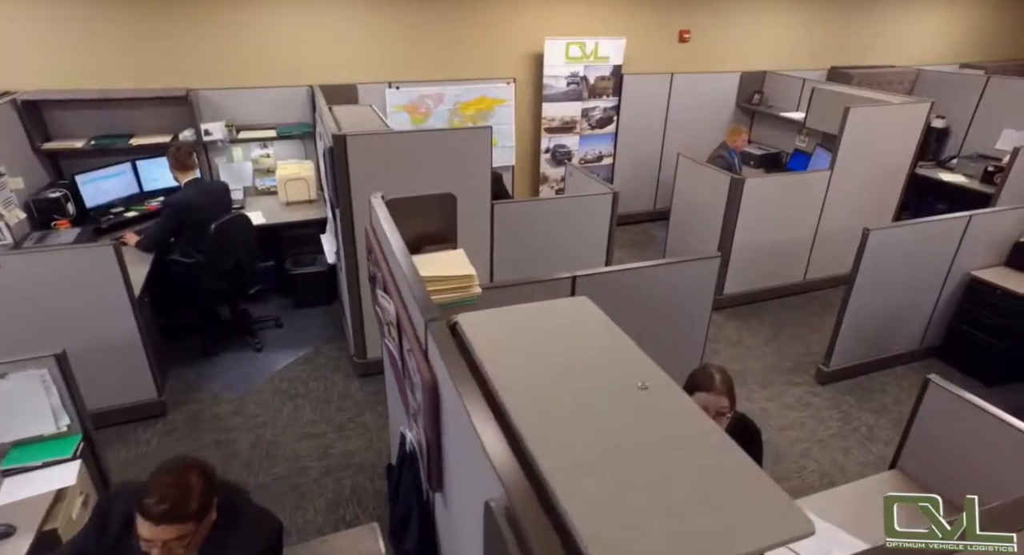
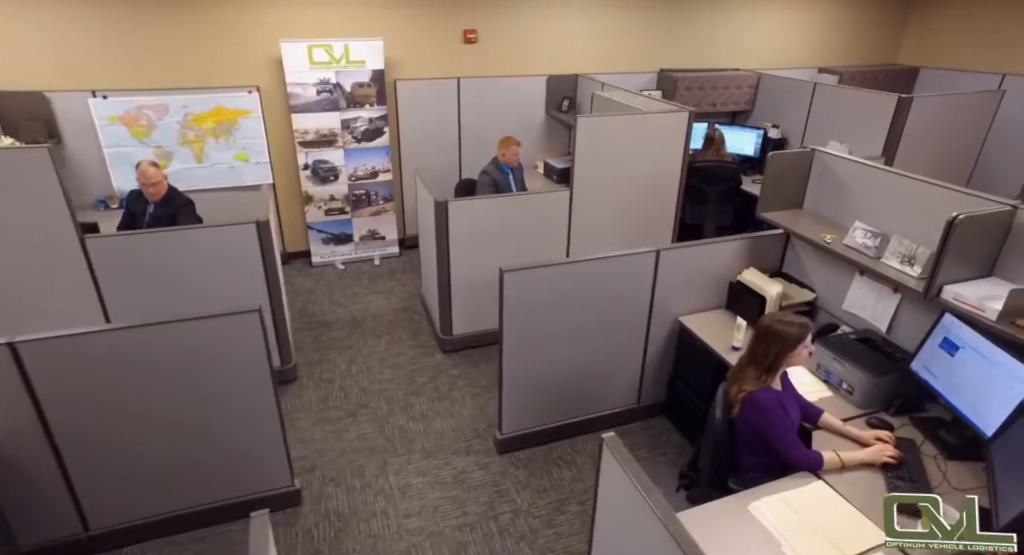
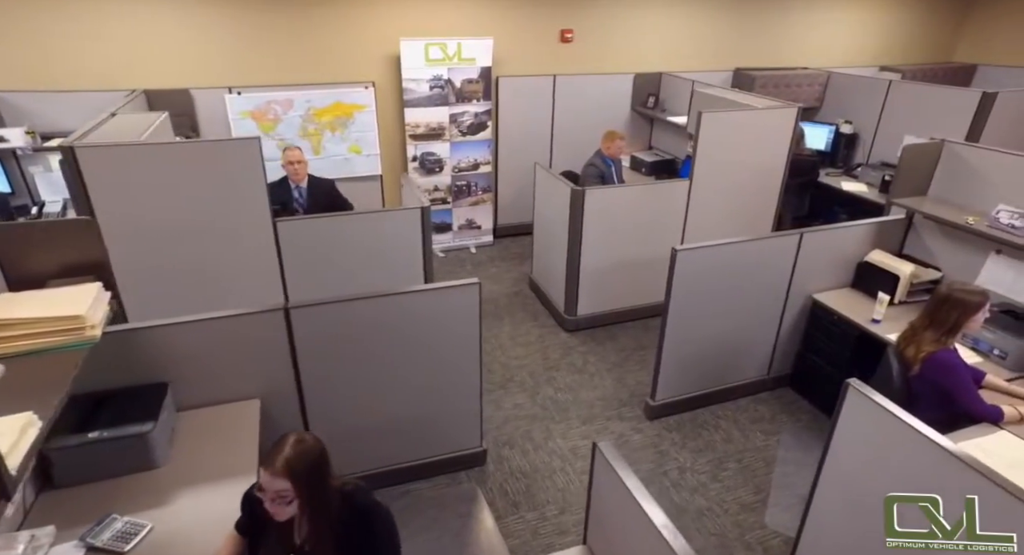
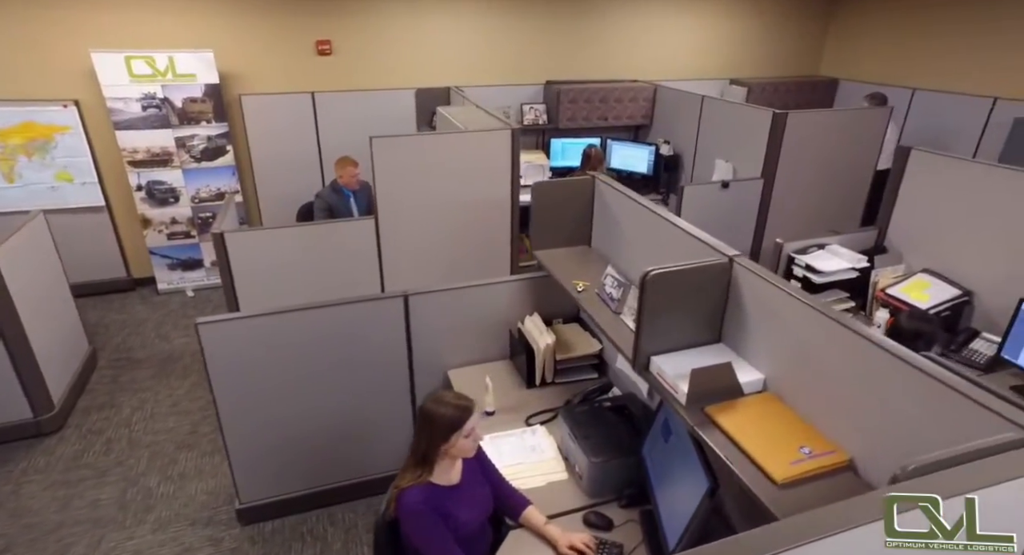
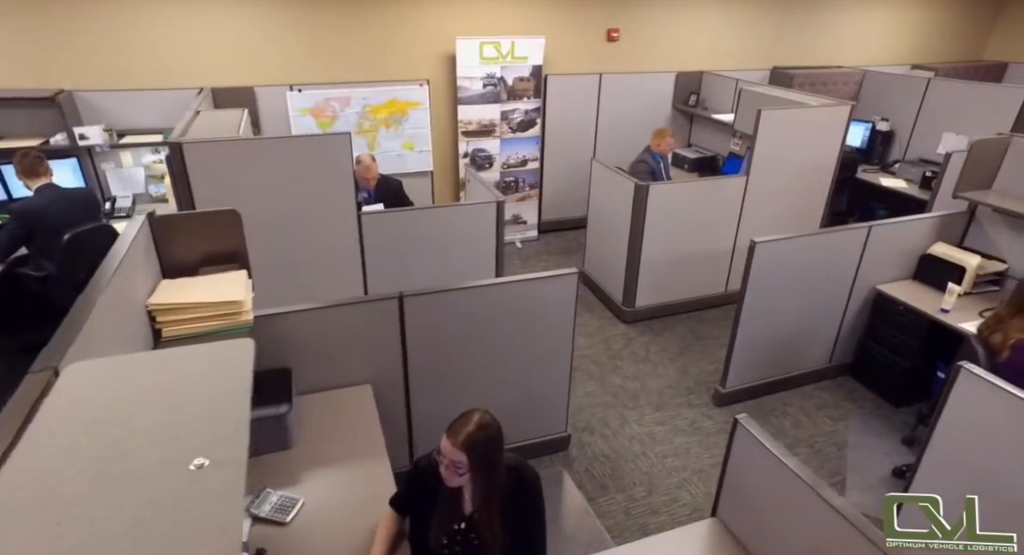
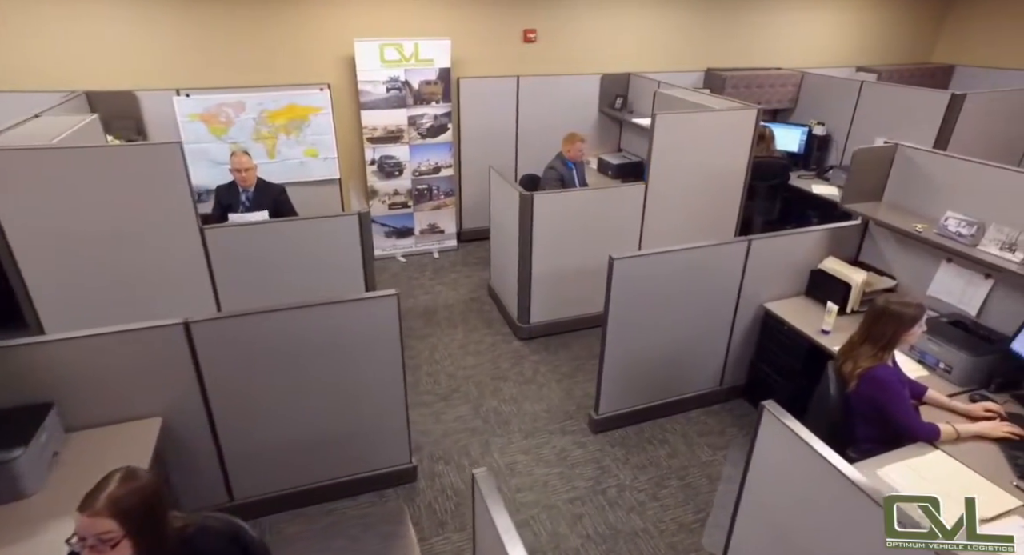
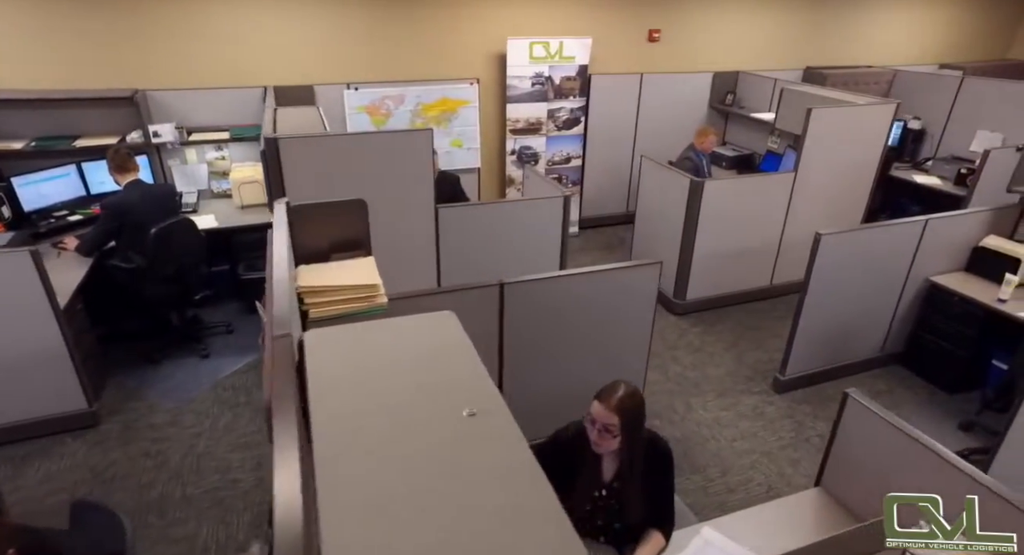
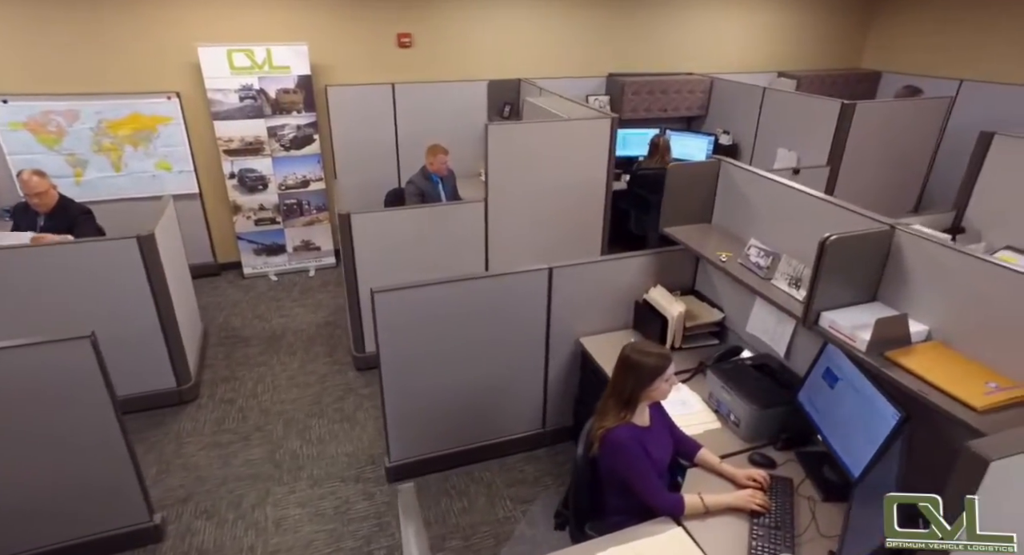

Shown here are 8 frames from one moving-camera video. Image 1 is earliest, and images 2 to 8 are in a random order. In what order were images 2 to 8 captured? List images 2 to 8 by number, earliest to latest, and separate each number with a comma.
7, 5, 3, 6, 2, 8, 4
